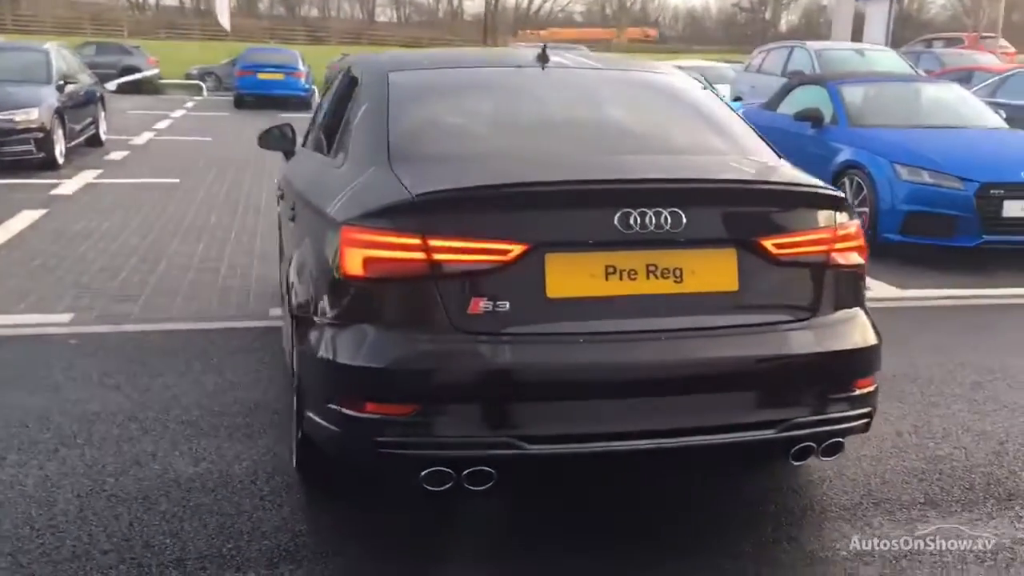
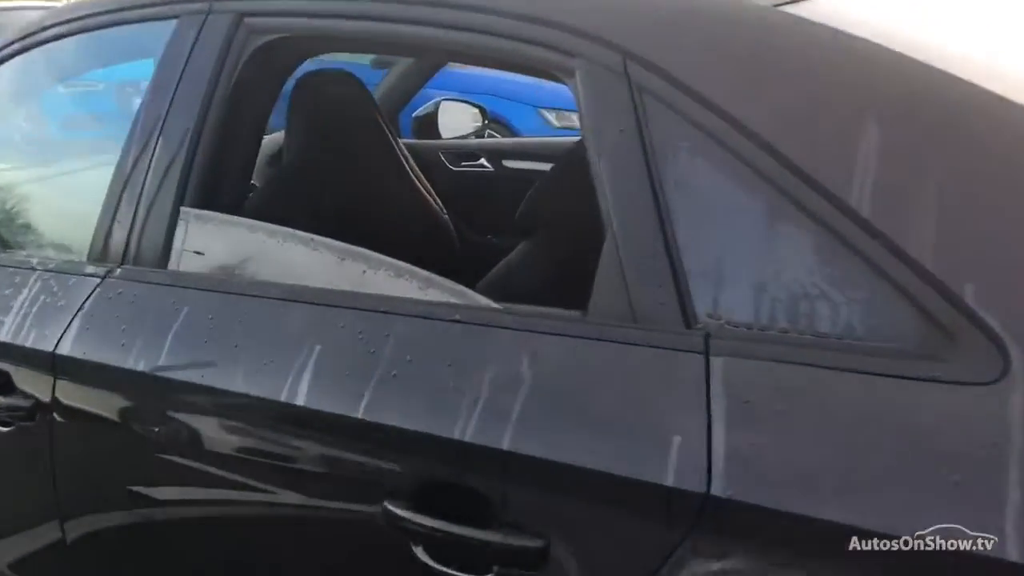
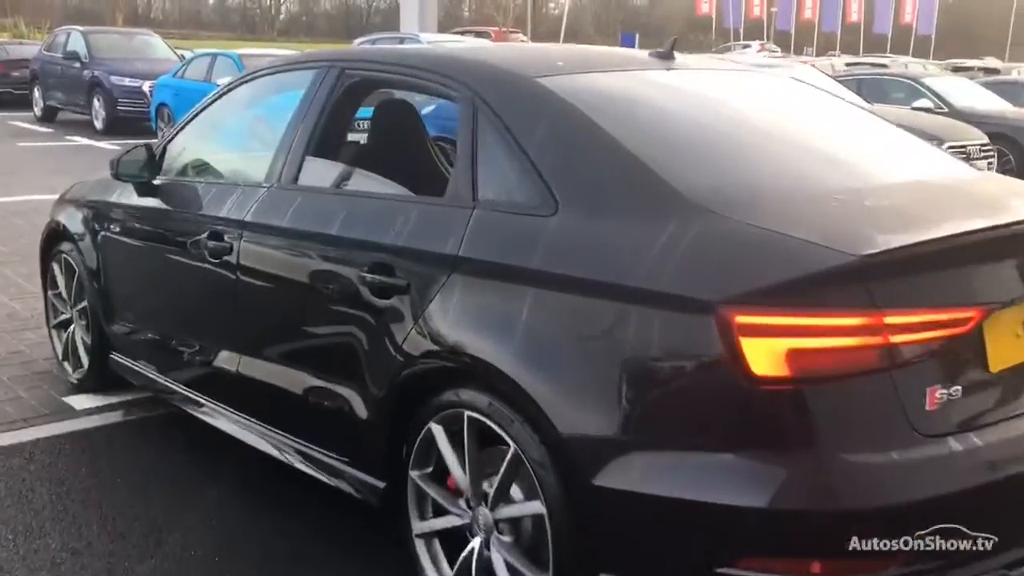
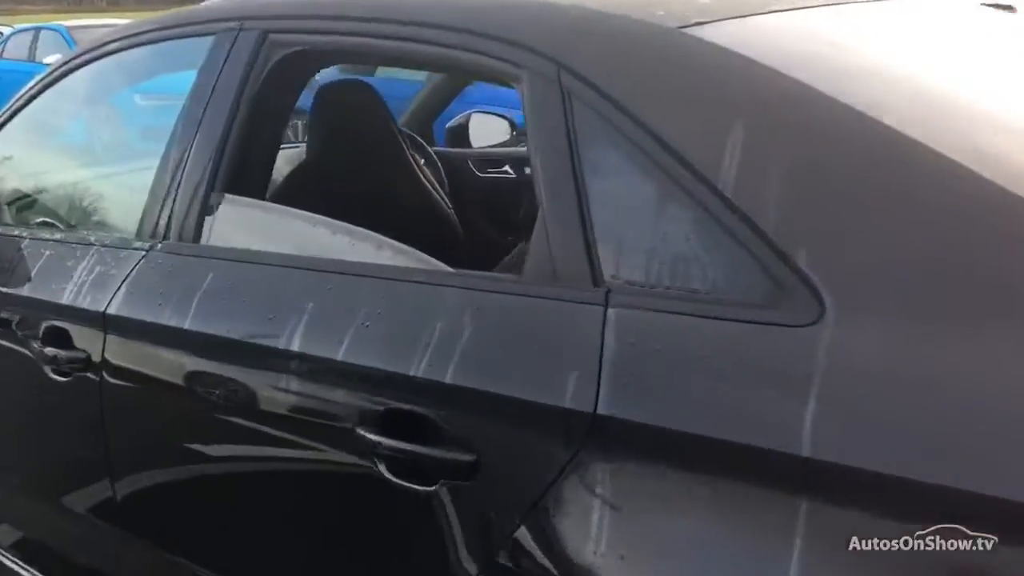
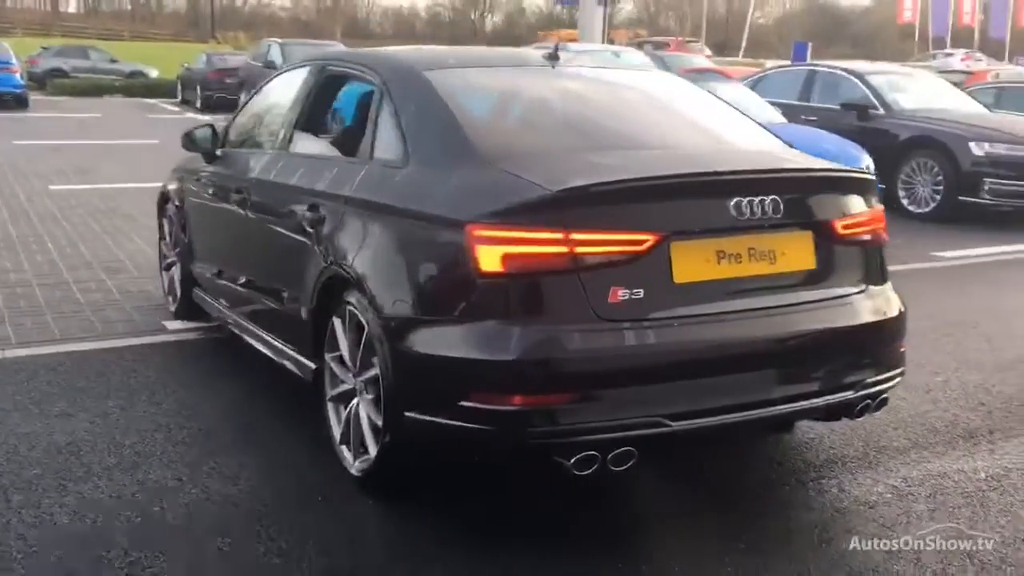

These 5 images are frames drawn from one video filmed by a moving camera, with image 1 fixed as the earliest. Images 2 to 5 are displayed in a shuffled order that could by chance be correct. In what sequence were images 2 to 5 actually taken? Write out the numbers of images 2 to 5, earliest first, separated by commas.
5, 3, 4, 2
